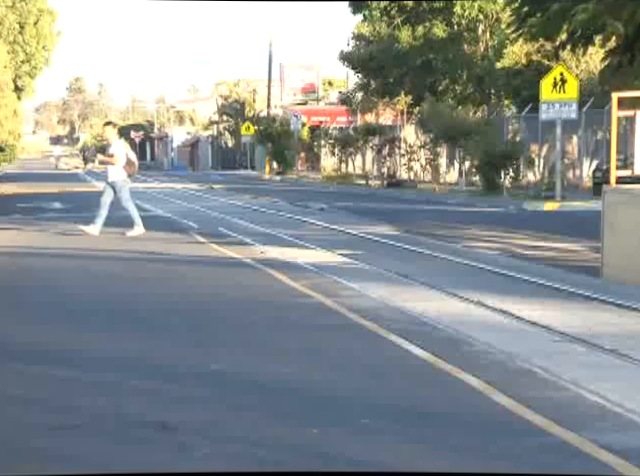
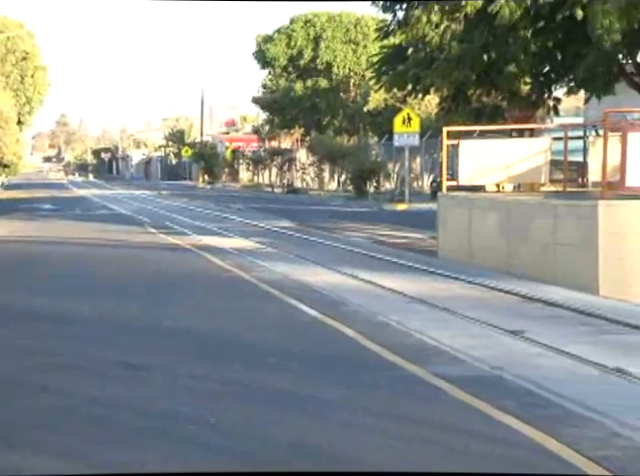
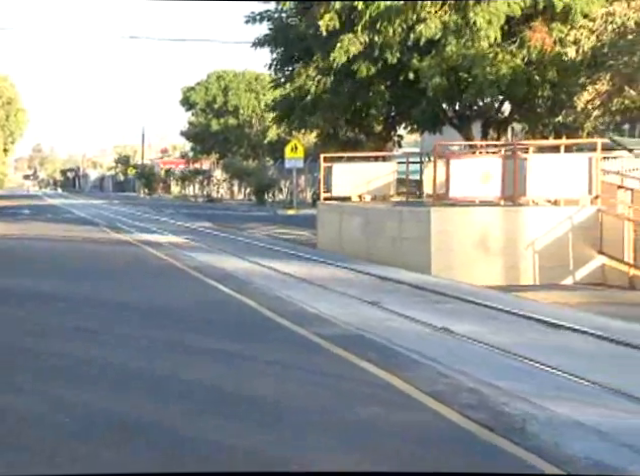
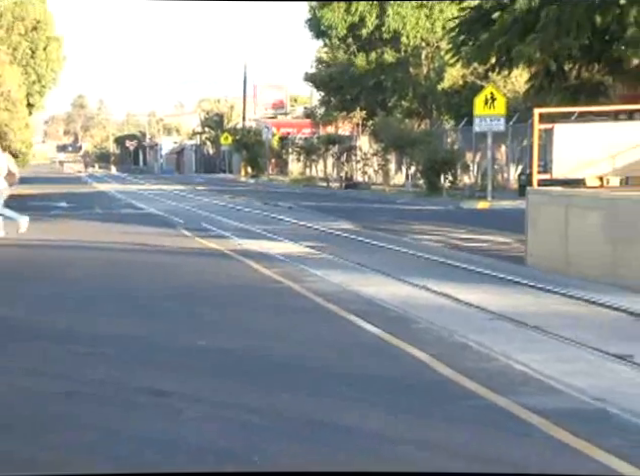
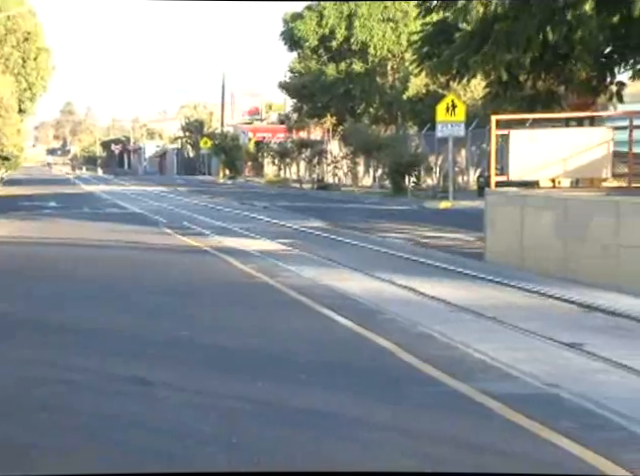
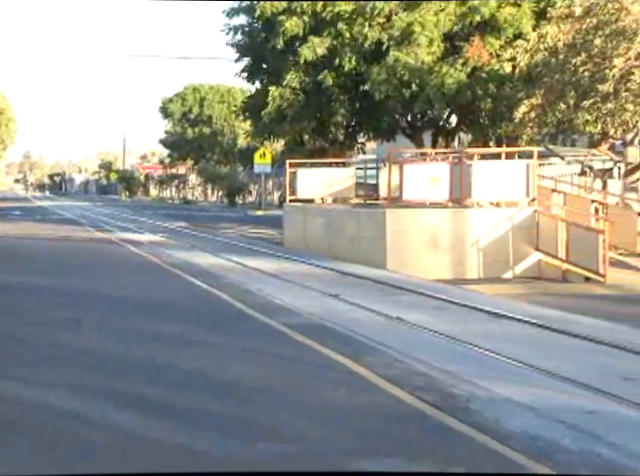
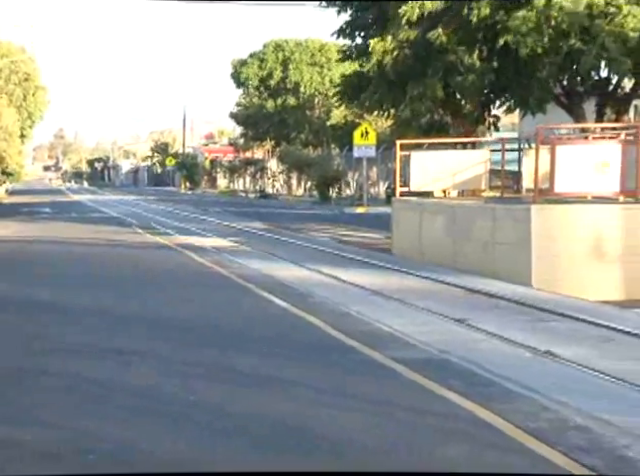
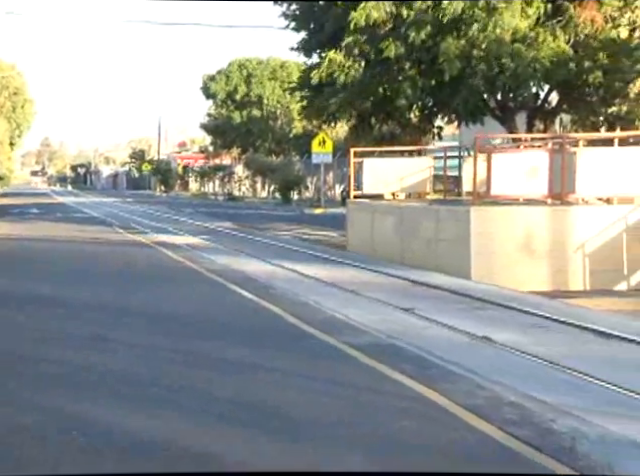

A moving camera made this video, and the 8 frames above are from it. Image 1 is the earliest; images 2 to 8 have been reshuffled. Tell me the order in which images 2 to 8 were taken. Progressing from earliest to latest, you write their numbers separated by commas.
4, 5, 2, 7, 8, 3, 6
